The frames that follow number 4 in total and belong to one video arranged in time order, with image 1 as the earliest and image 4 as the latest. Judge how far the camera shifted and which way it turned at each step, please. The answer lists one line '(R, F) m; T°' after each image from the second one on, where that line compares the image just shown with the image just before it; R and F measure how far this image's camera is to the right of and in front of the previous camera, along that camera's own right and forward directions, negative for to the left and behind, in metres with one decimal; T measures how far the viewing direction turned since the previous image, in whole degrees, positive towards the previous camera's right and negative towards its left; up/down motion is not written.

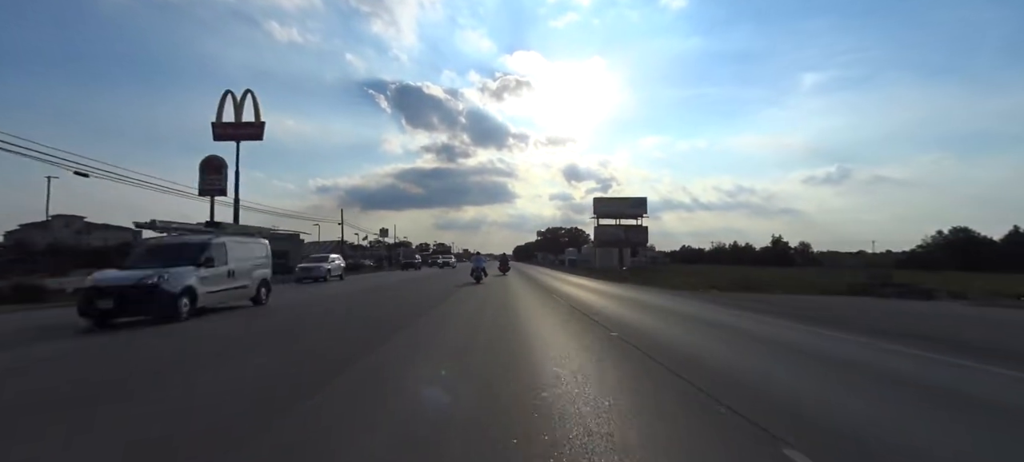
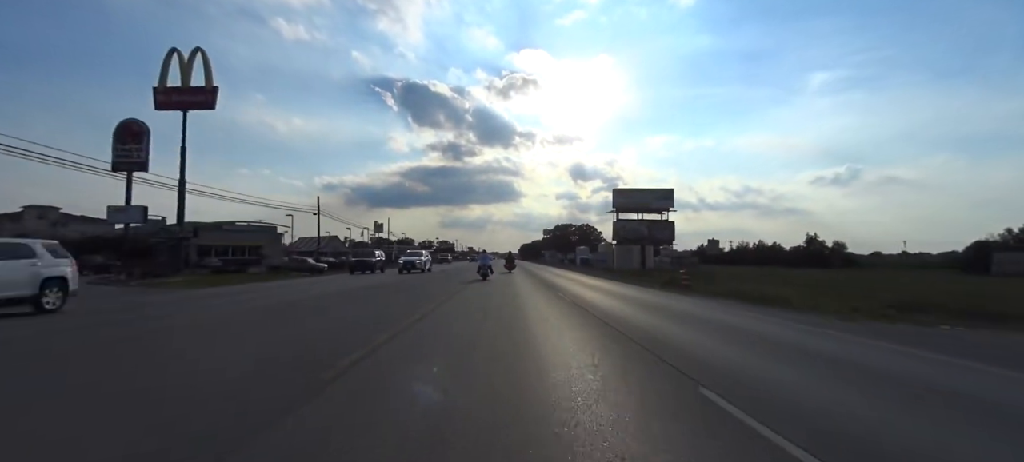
(-0.1, +1.8) m; -1°
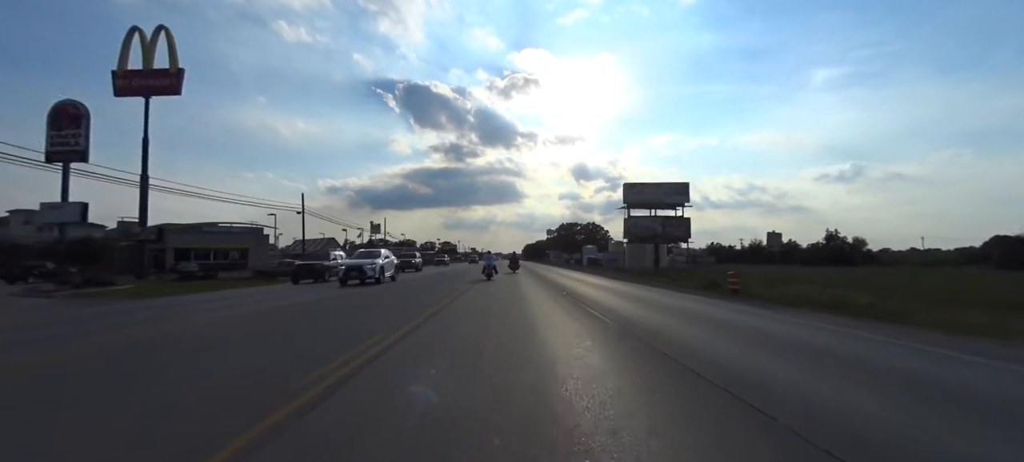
(-0.1, +1.0) m; 0°
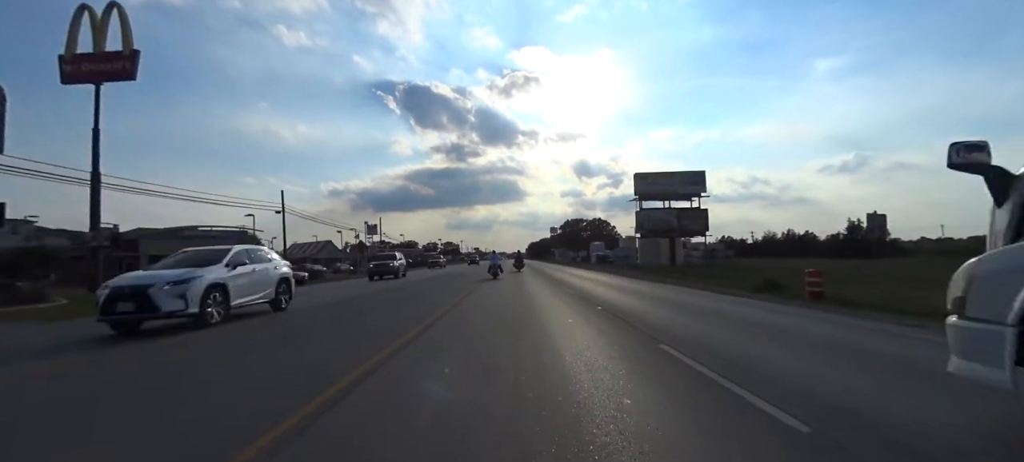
(-0.7, -0.6) m; 0°
